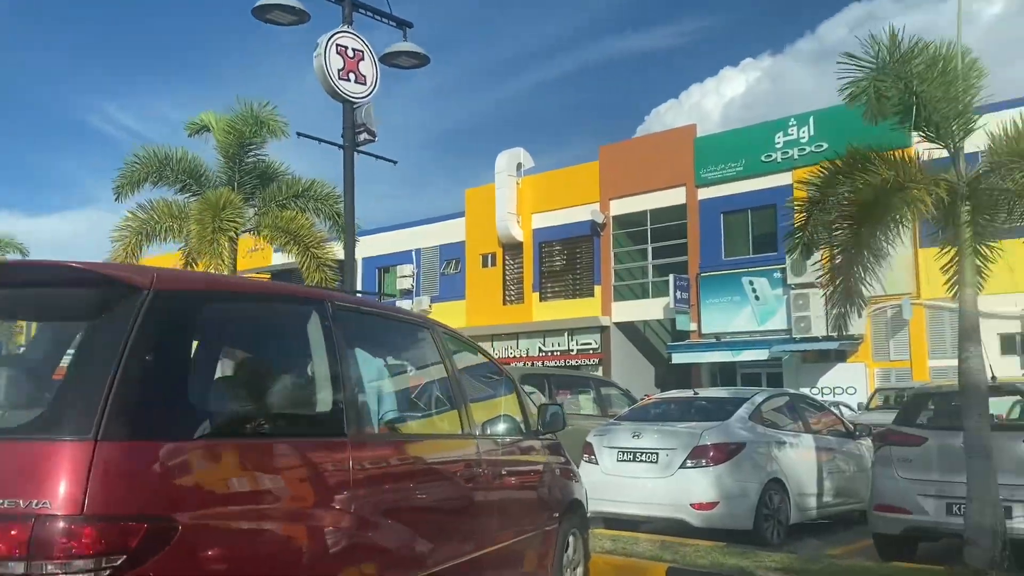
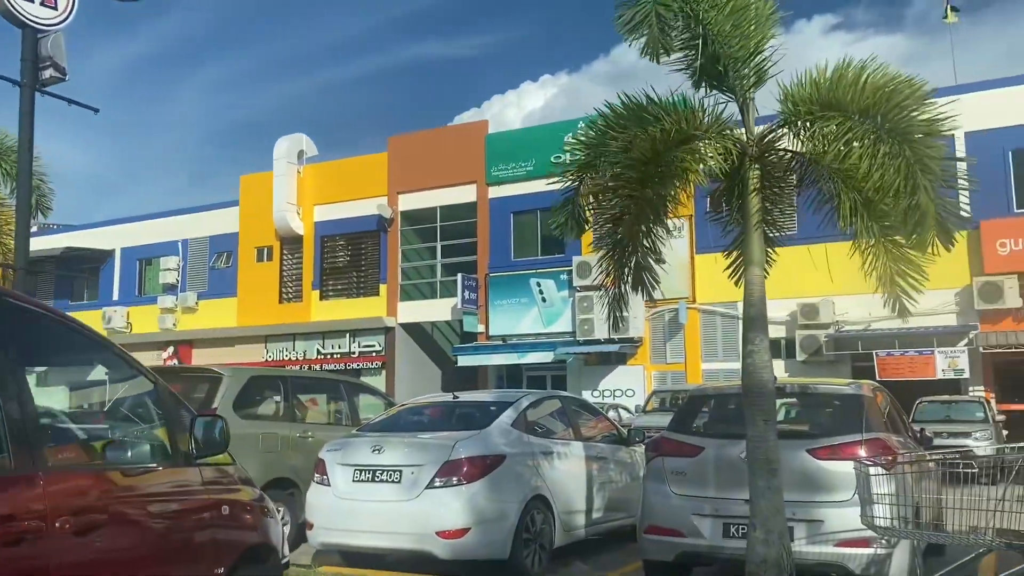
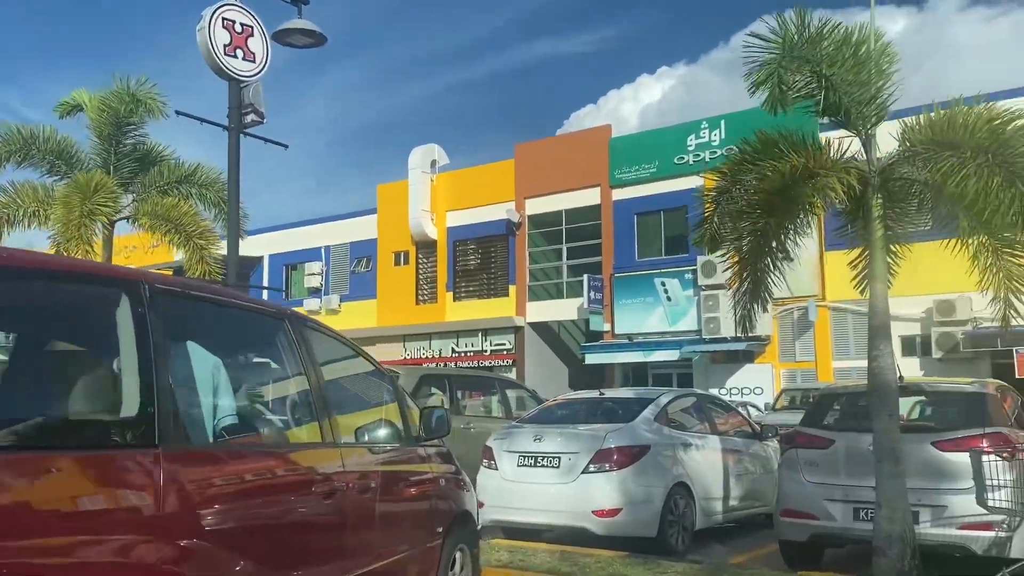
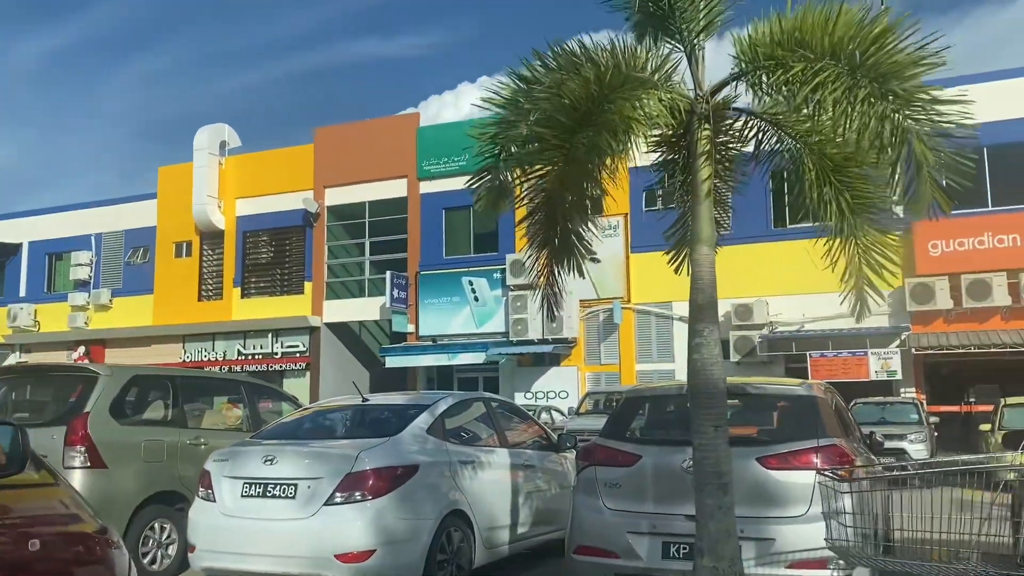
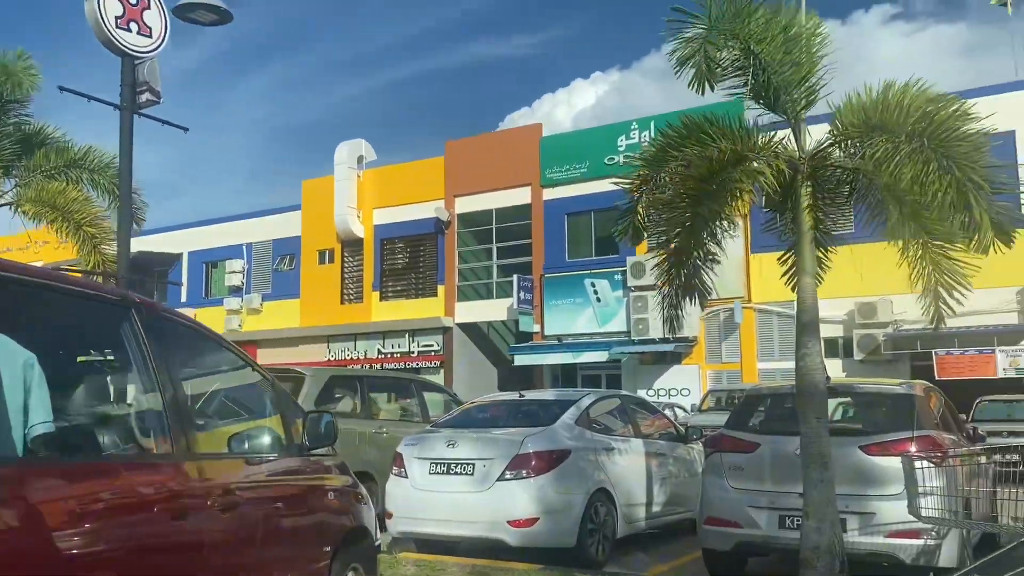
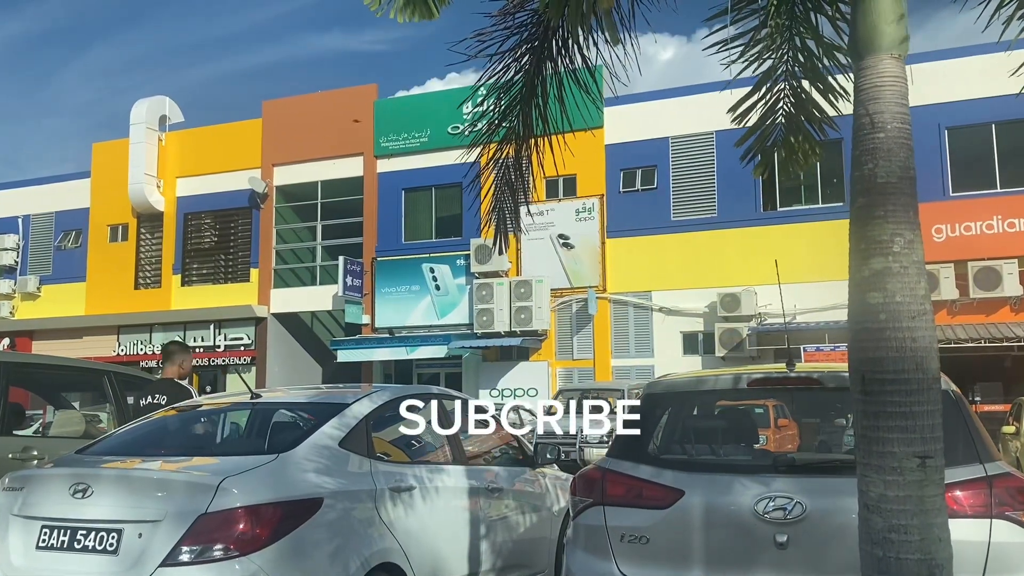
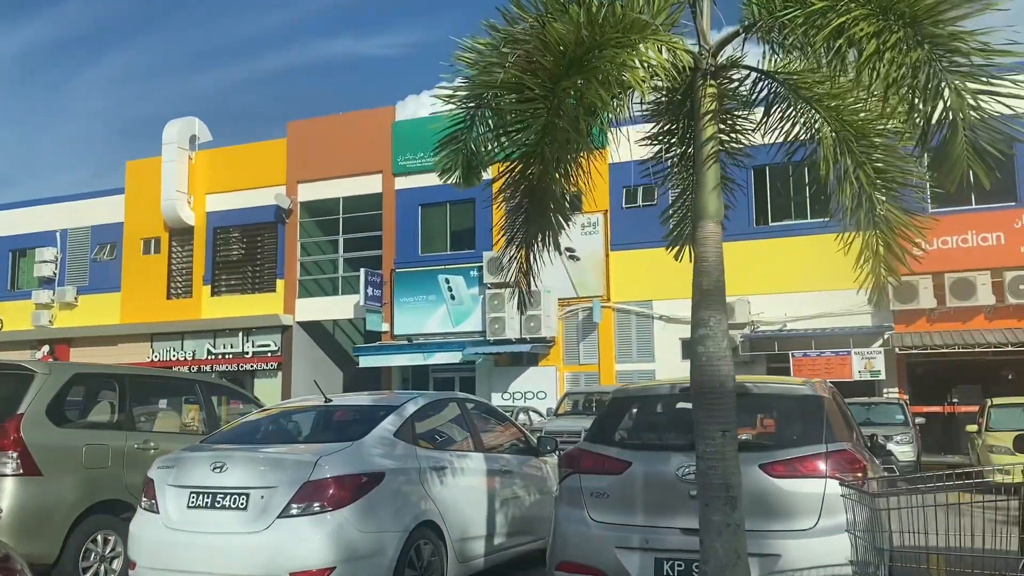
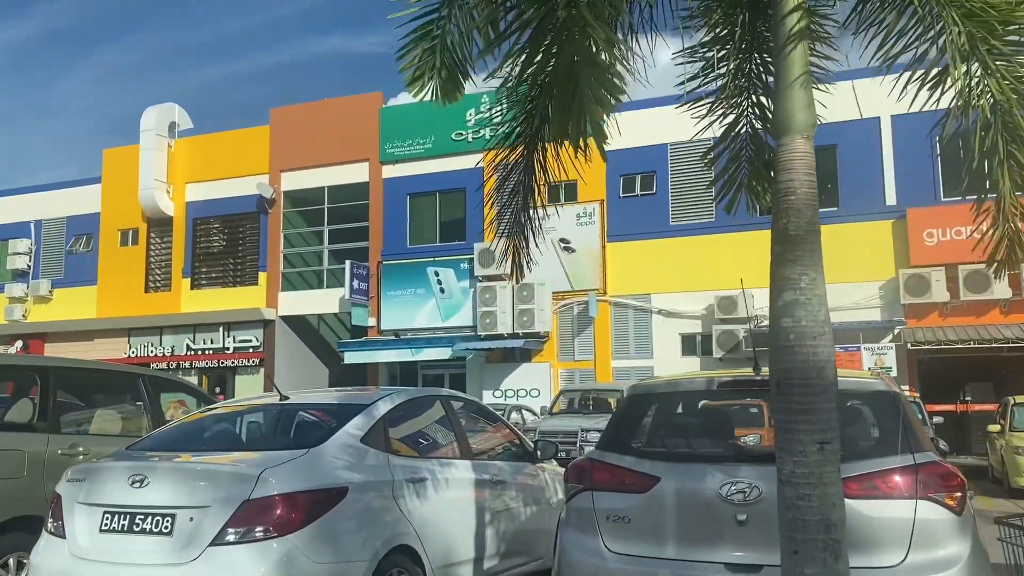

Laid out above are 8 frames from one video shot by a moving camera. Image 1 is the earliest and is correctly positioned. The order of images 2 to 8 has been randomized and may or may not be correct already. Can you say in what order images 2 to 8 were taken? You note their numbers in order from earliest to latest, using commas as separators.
3, 5, 2, 4, 7, 8, 6
